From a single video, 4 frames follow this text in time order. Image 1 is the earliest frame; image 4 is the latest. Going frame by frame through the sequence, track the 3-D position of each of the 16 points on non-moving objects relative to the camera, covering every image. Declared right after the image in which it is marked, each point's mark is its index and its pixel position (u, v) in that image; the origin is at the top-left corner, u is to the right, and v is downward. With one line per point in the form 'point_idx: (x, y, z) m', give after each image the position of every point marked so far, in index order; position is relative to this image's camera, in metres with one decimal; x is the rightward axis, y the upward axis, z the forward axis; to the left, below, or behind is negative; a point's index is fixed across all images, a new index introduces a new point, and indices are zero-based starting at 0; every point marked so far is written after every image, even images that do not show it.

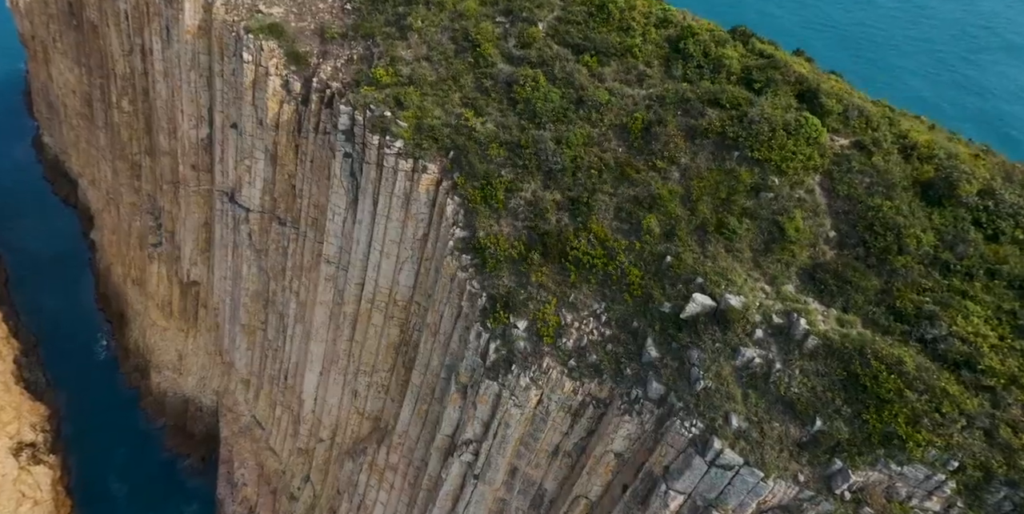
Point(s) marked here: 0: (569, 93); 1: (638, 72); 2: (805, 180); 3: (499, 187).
0: (+1.7, +4.9, +19.4) m
1: (+3.7, +5.4, +18.9) m
2: (+7.0, +1.8, +15.4) m
3: (-0.4, +2.2, +18.9) m
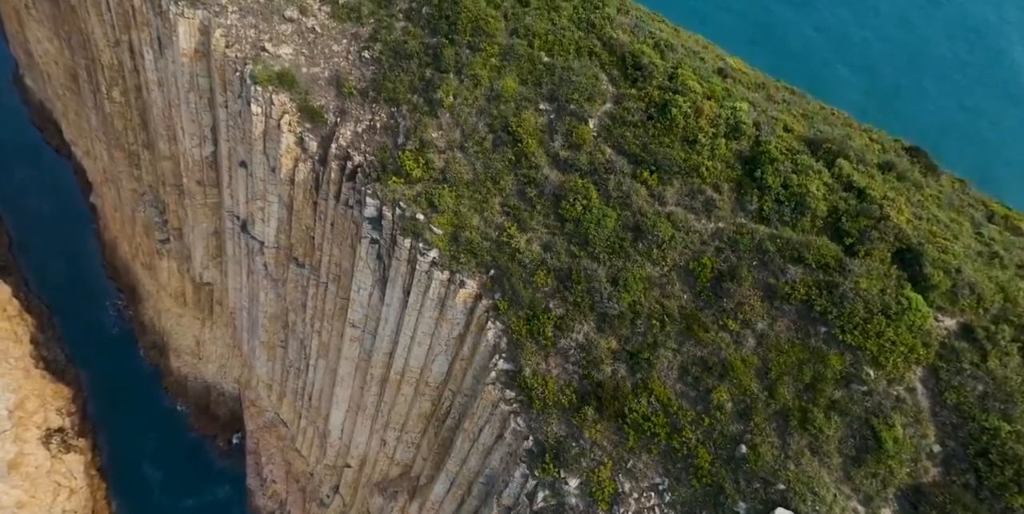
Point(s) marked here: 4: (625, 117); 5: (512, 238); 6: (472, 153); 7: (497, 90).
0: (+3.0, +1.1, +17.2) m
1: (+5.0, +1.5, +16.7) m
2: (+8.3, -2.5, +13.6) m
3: (+0.9, -1.7, +17.1) m
4: (+3.2, +3.9, +18.1) m
5: (0.0, +0.5, +18.2) m
6: (-1.2, +3.1, +19.6) m
7: (-0.4, +5.1, +19.8) m
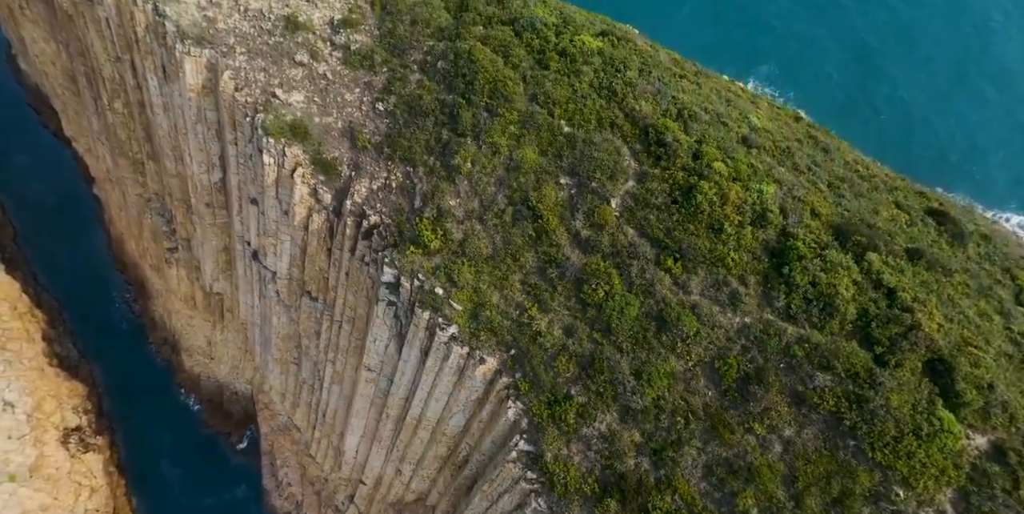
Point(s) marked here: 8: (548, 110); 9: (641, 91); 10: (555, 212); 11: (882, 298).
0: (+3.6, -1.3, +17.0) m
1: (+5.5, -0.8, +16.4) m
2: (+8.8, -5.0, +13.6) m
3: (+1.5, -4.1, +17.0) m
4: (+3.7, +1.6, +17.7) m
5: (+0.6, -1.8, +18.0) m
6: (-0.6, +0.9, +19.2) m
7: (+0.1, +2.9, +19.4) m
8: (+1.1, +4.4, +19.6) m
9: (+3.9, +5.0, +19.7) m
10: (+1.2, +1.3, +18.6) m
11: (+8.8, -1.0, +15.5) m
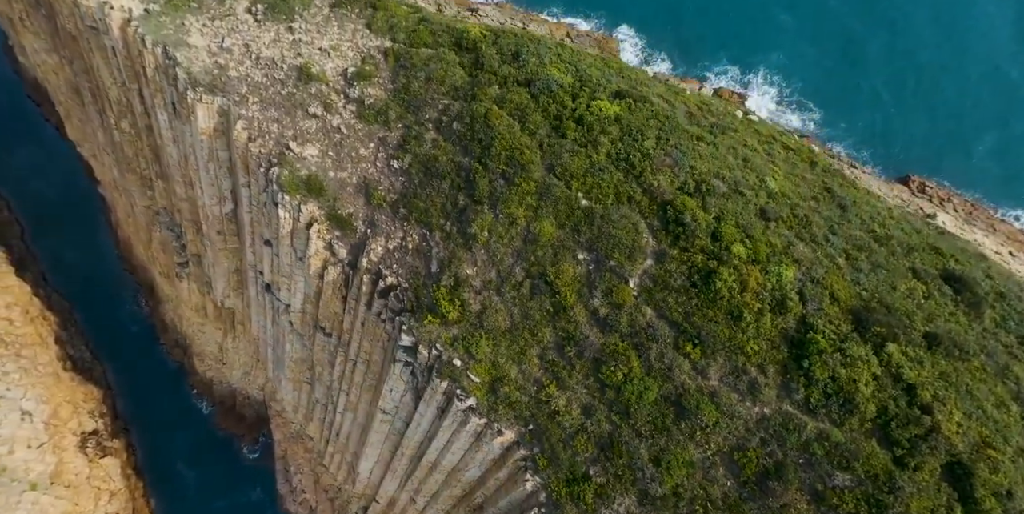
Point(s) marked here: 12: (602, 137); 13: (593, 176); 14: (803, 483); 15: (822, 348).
0: (+4.1, -3.5, +17.1) m
1: (+6.0, -3.1, +16.5) m
2: (+9.3, -7.3, +13.8) m
3: (+2.0, -6.3, +17.3) m
4: (+4.3, -0.6, +17.8) m
5: (+1.1, -4.0, +18.2) m
6: (-0.1, -1.3, +19.3) m
7: (+0.7, +0.7, +19.4) m
8: (+1.6, +2.2, +19.5) m
9: (+4.4, +2.8, +19.6) m
10: (+1.8, -0.9, +18.7) m
11: (+9.4, -3.2, +15.6) m
12: (+2.8, +3.7, +20.0) m
13: (+2.4, +2.4, +19.4) m
14: (+6.9, -5.3, +15.4) m
15: (+7.7, -2.1, +16.3) m
